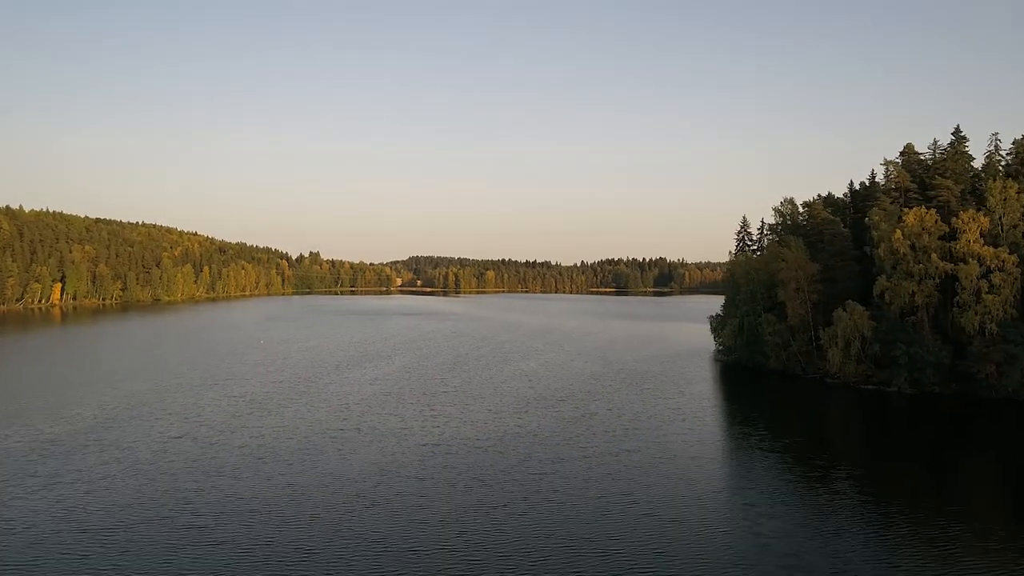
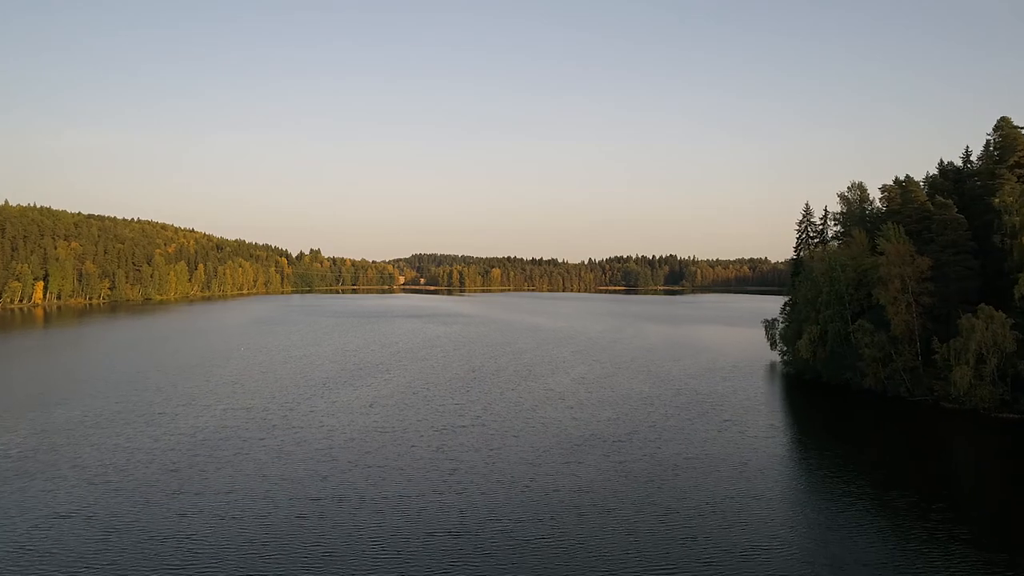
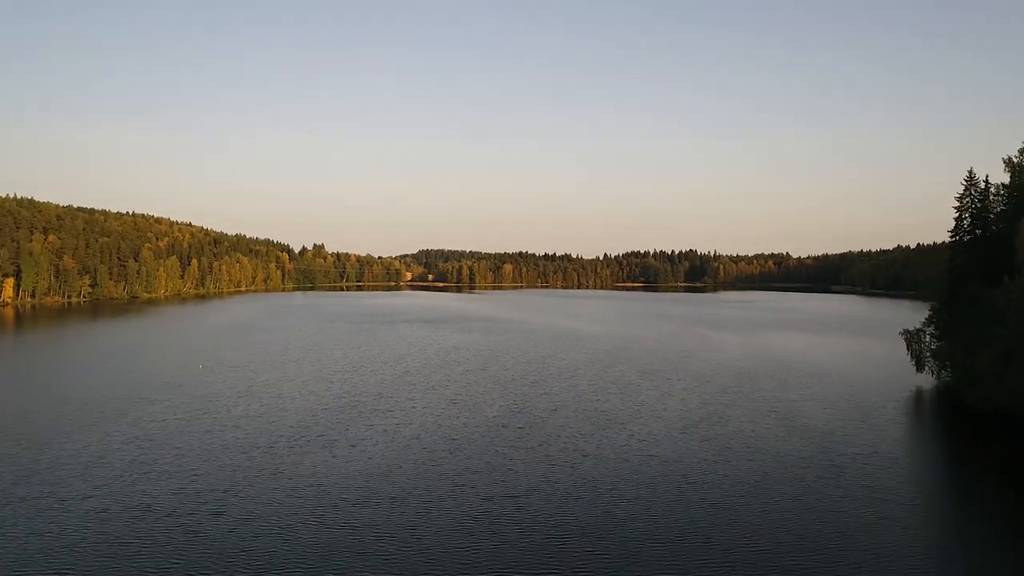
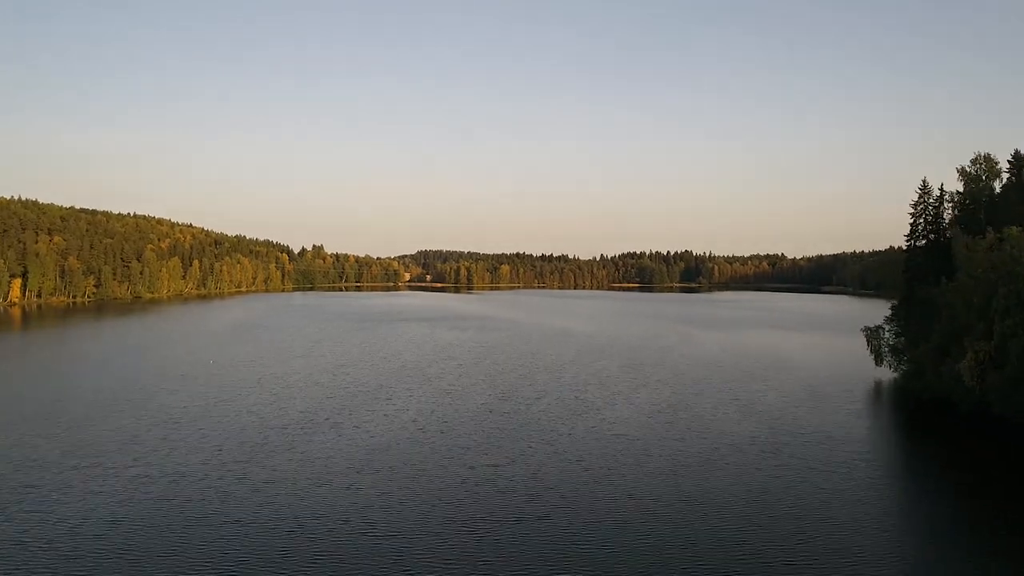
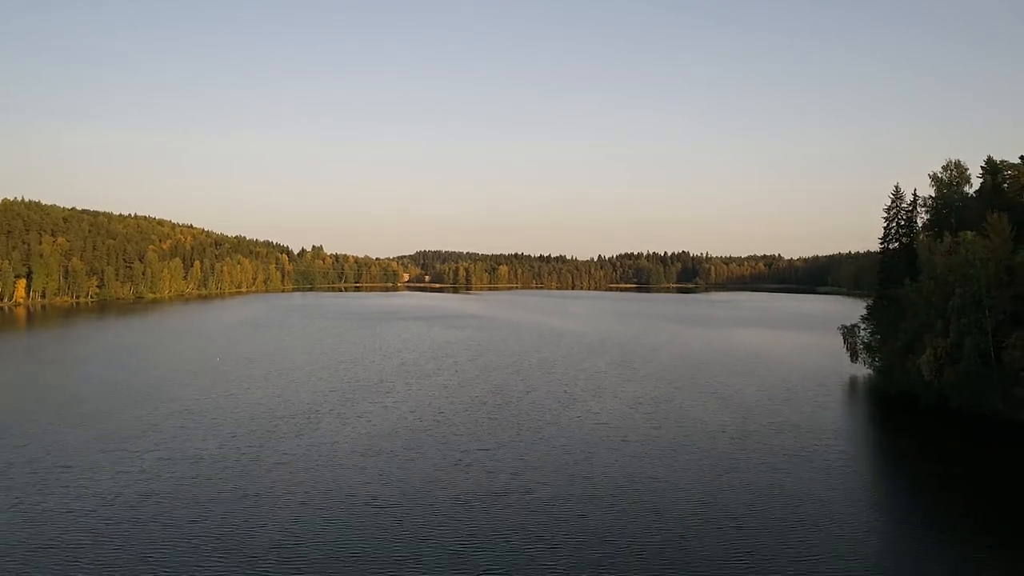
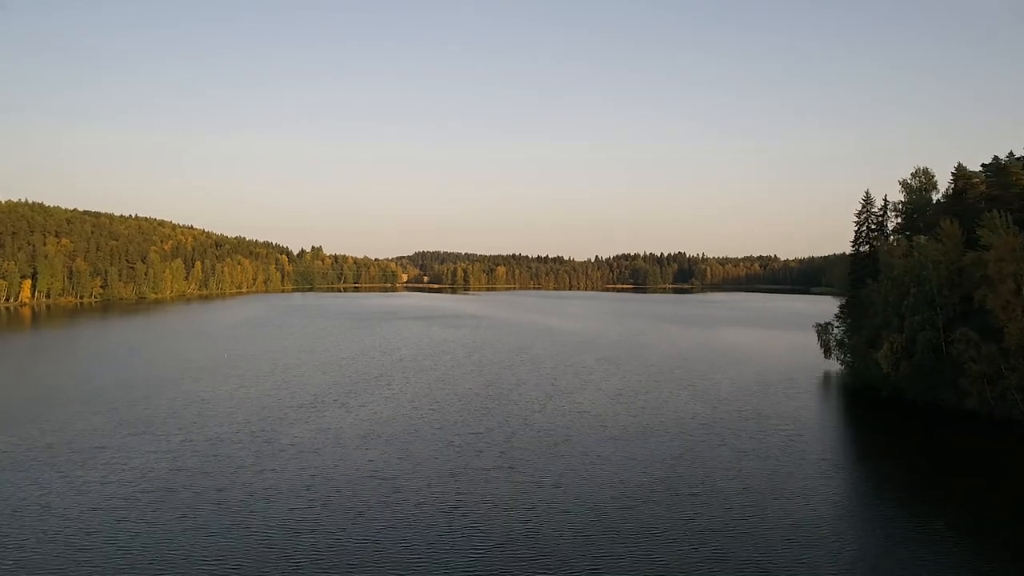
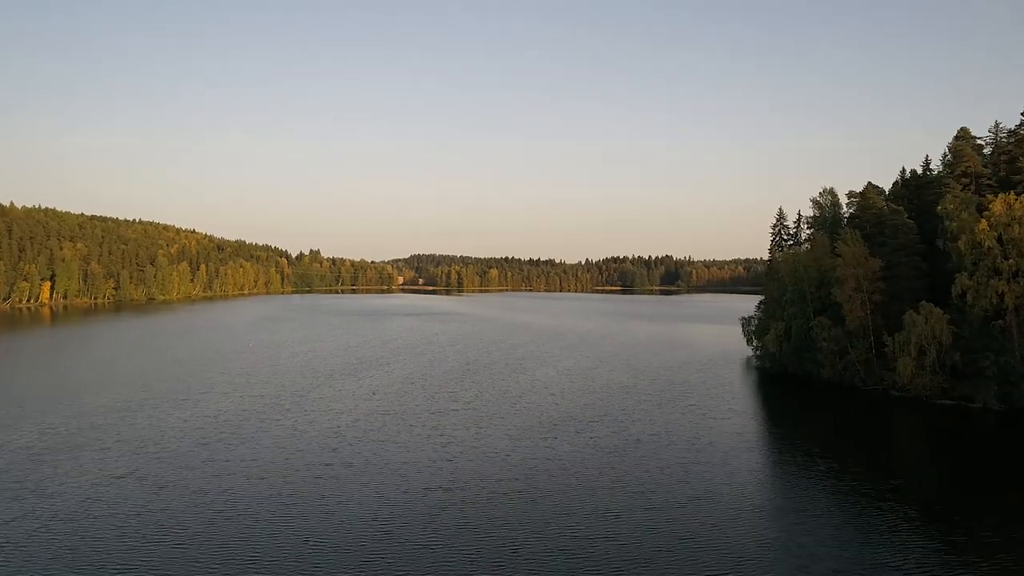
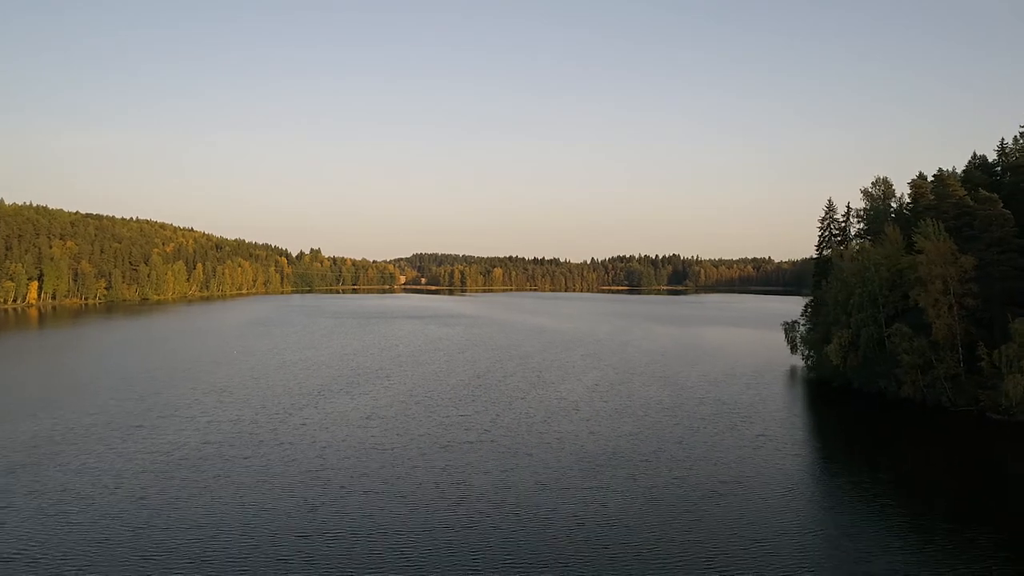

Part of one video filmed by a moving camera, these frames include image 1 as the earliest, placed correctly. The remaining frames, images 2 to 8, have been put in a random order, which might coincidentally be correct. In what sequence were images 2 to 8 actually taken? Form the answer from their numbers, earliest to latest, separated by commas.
7, 2, 8, 6, 5, 4, 3
